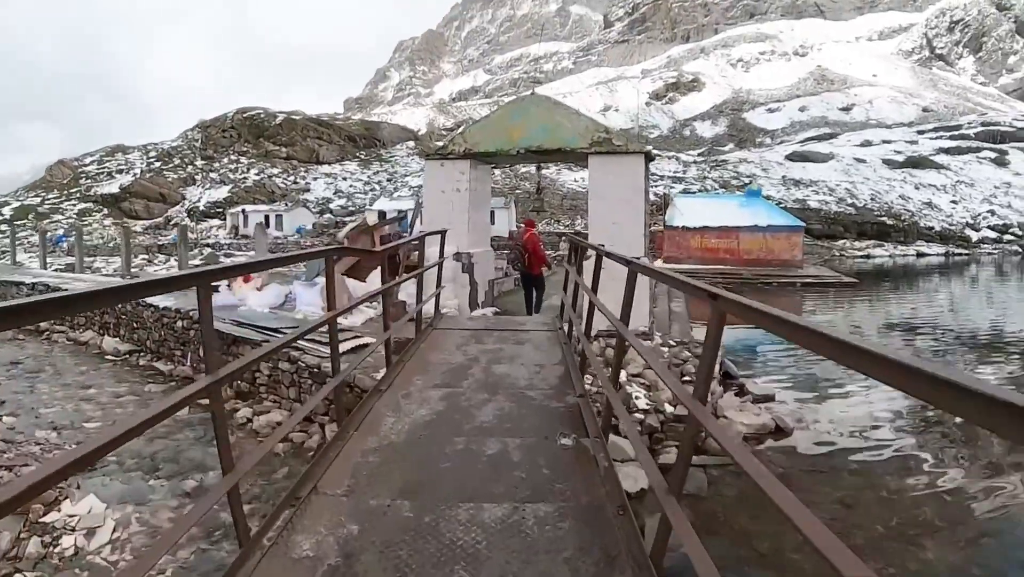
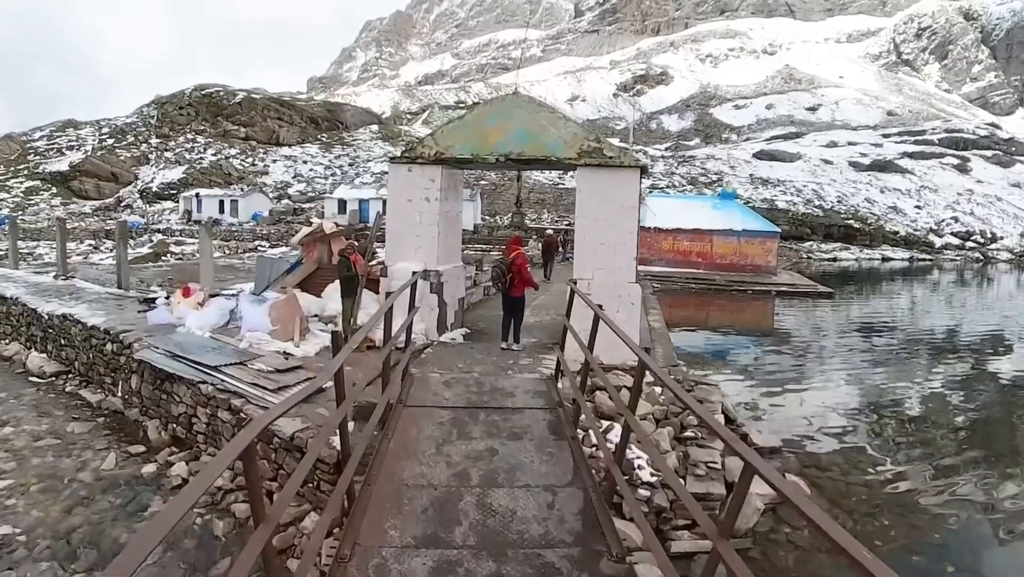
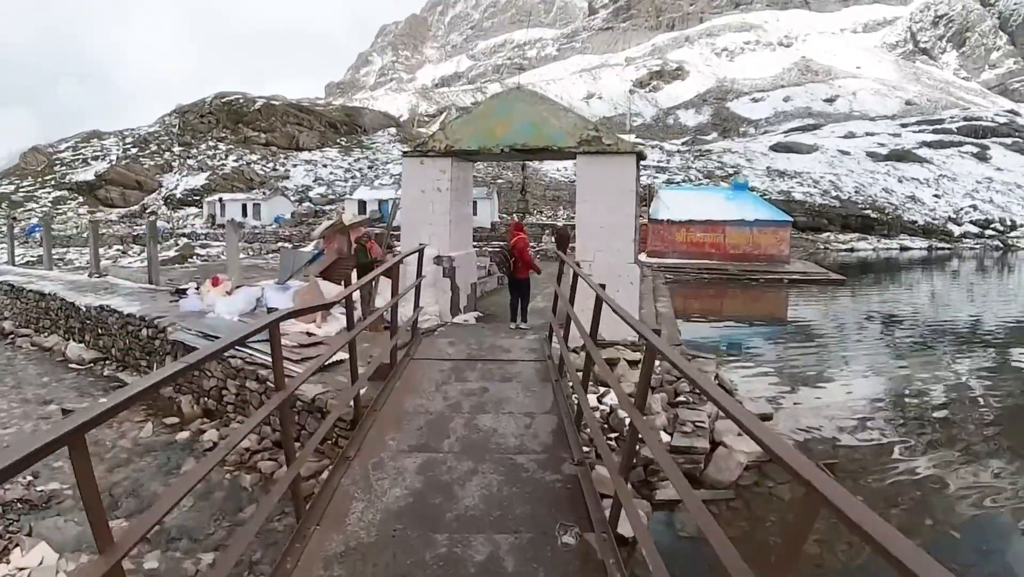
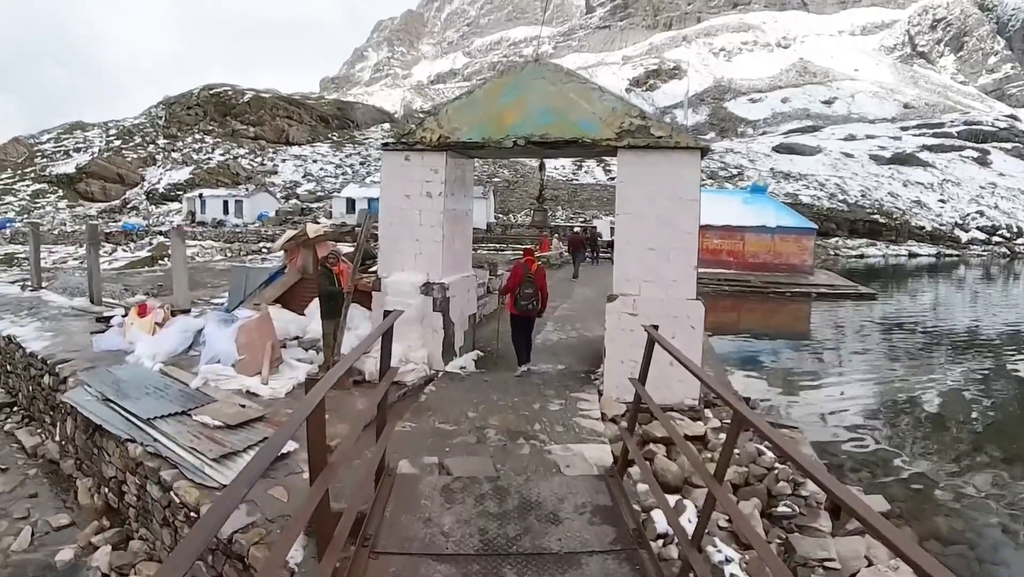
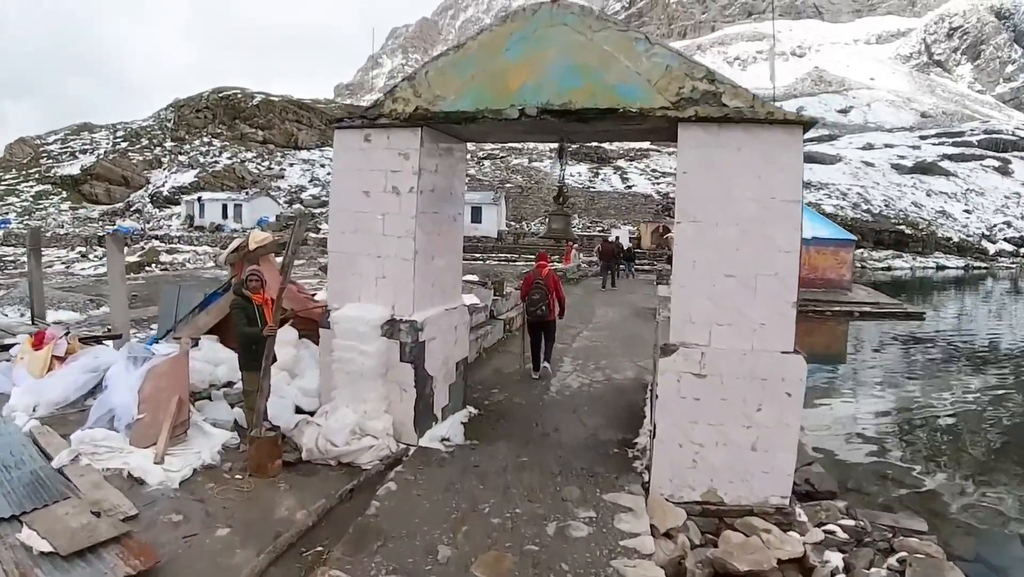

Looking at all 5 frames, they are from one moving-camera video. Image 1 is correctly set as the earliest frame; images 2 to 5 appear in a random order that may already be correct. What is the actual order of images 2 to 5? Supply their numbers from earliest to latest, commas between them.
3, 2, 4, 5
